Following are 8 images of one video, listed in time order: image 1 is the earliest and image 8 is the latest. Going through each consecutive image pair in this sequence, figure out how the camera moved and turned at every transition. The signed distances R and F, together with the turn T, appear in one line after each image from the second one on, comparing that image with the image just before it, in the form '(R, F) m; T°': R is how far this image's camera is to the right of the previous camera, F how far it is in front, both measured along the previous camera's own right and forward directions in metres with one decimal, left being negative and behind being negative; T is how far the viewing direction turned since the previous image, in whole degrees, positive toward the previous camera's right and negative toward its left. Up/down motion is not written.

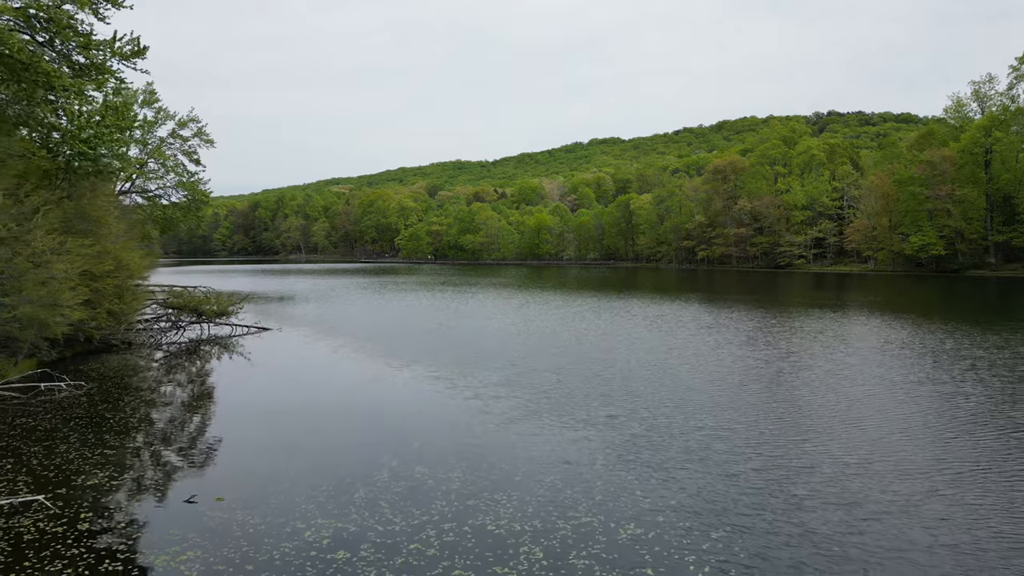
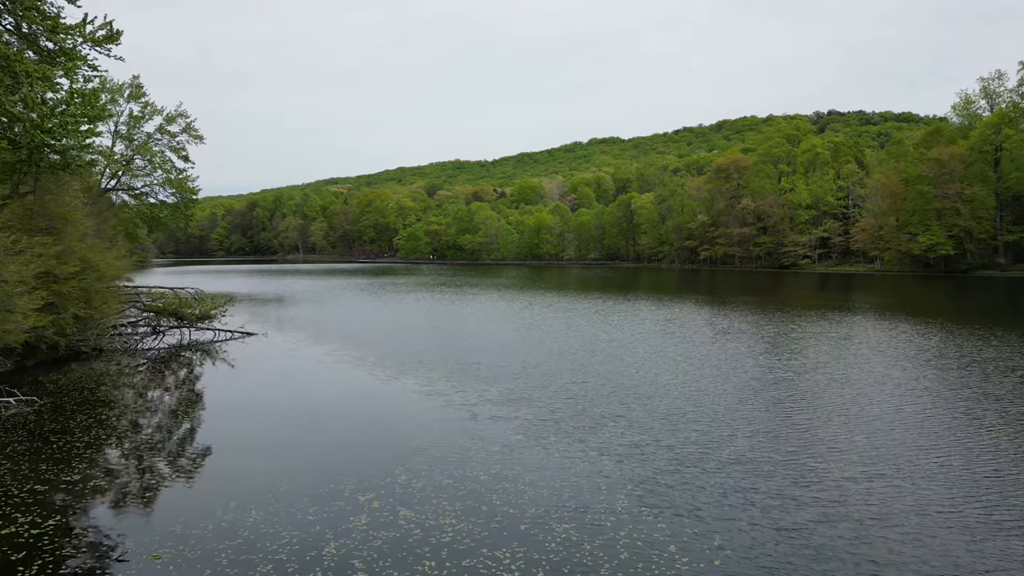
(-0.1, +1.6) m; 0°
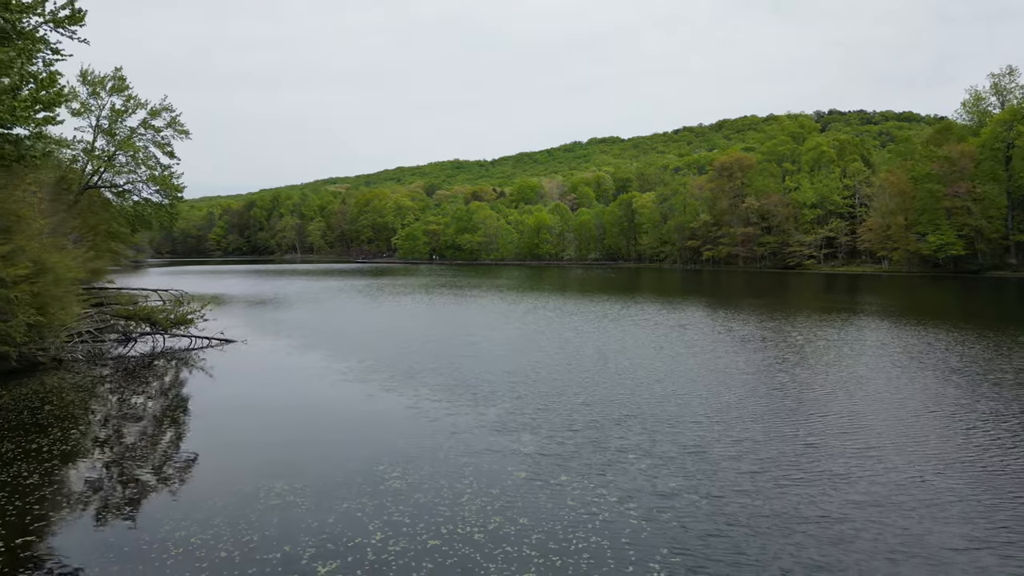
(0.0, +1.8) m; 0°
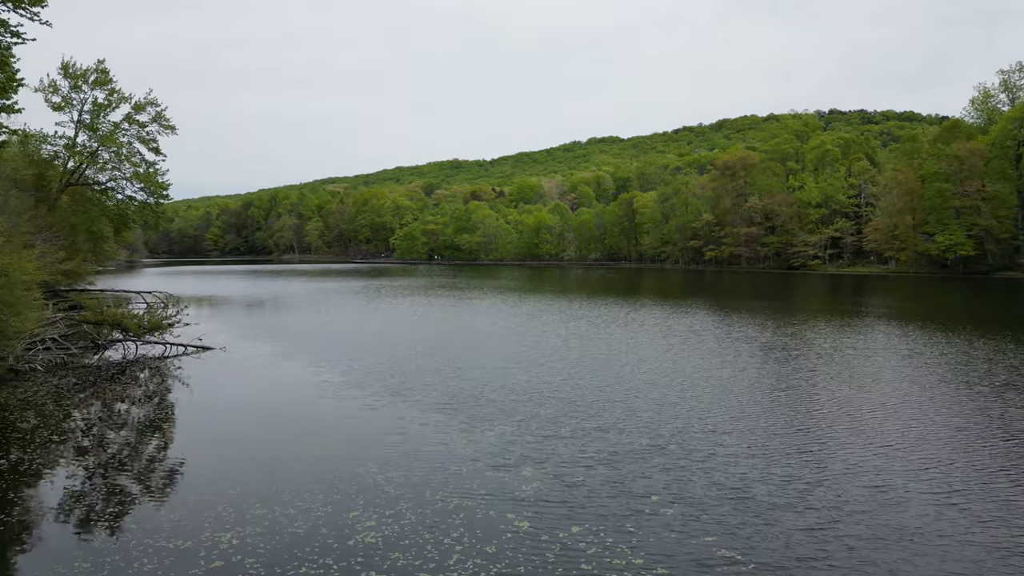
(0.0, +1.6) m; 0°
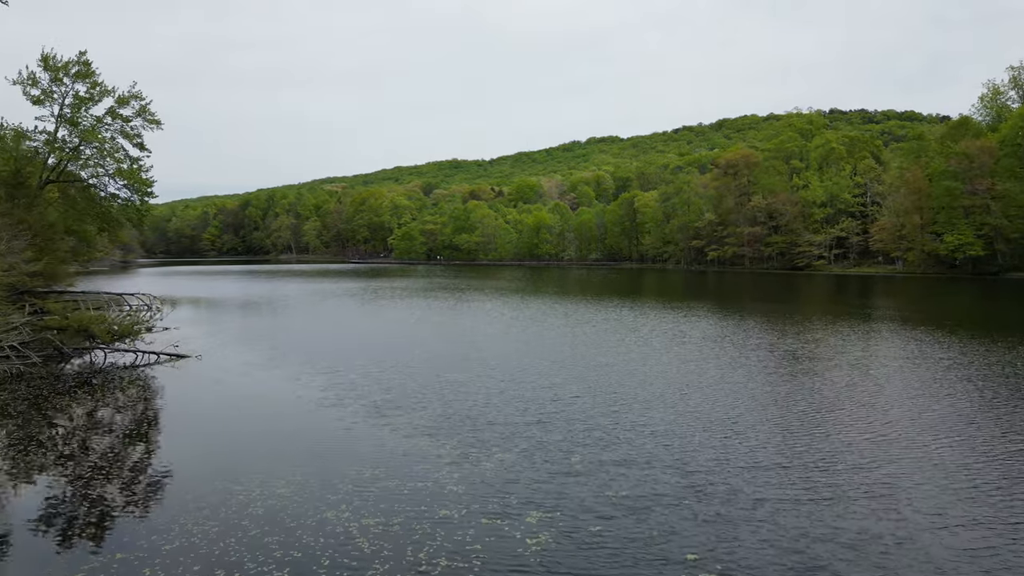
(0.0, +1.6) m; 0°
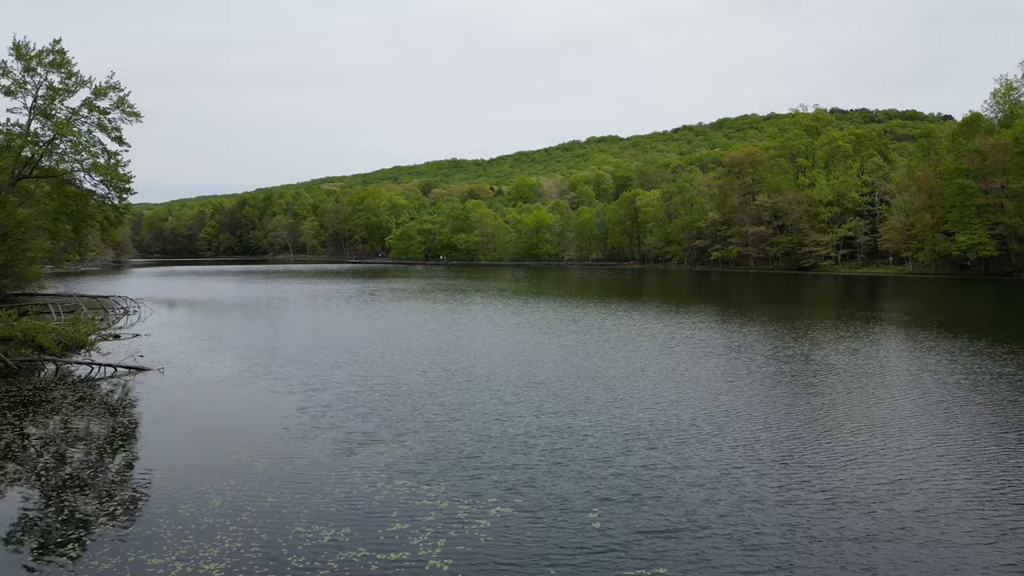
(0.0, +2.1) m; 0°
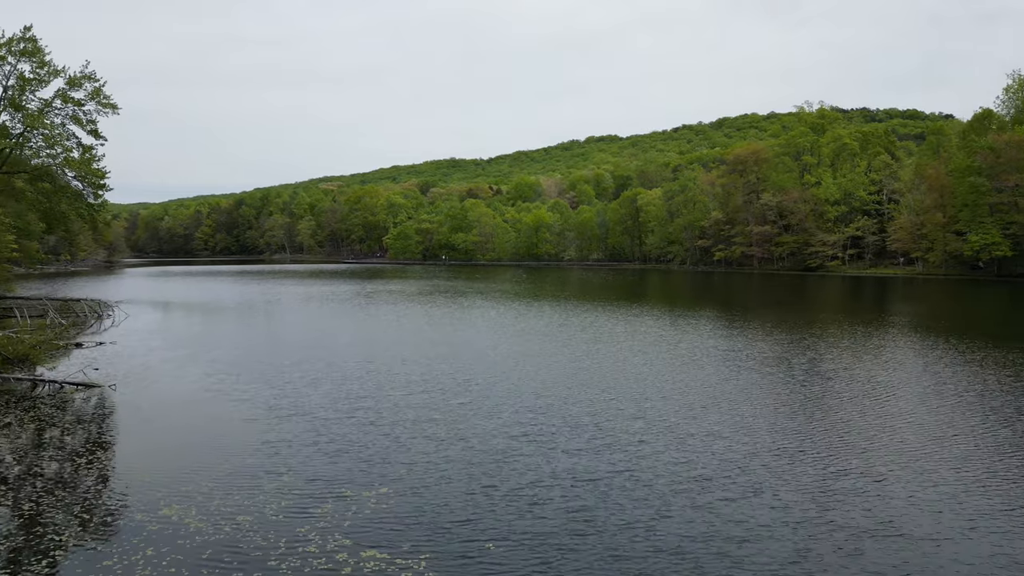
(0.0, +2.0) m; 0°
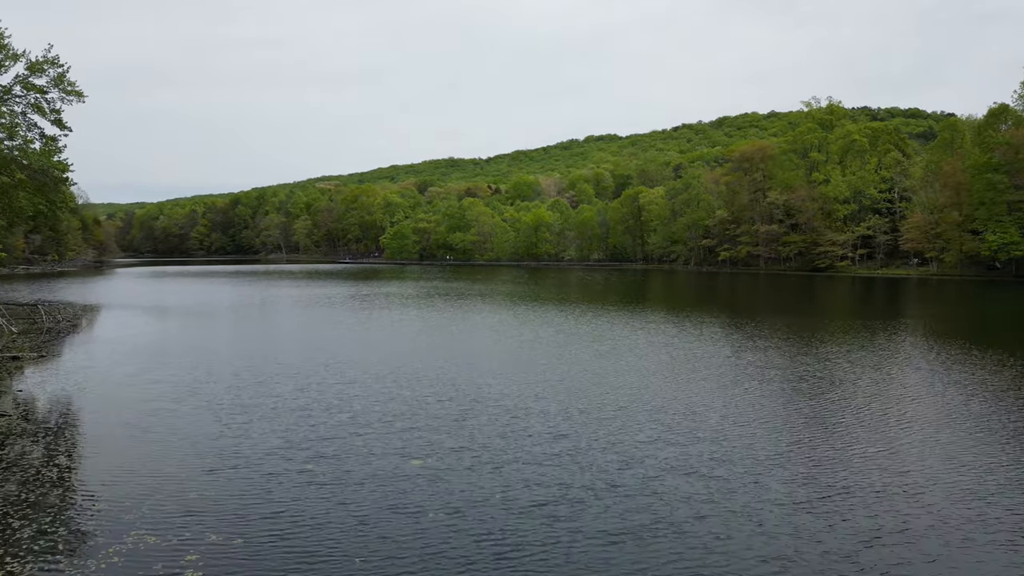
(-0.1, +2.7) m; 0°
